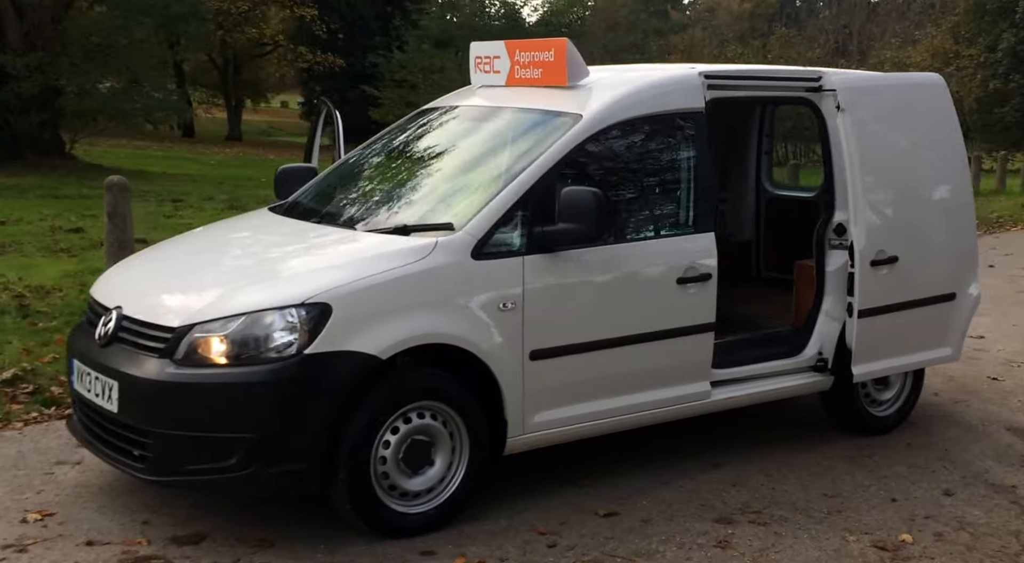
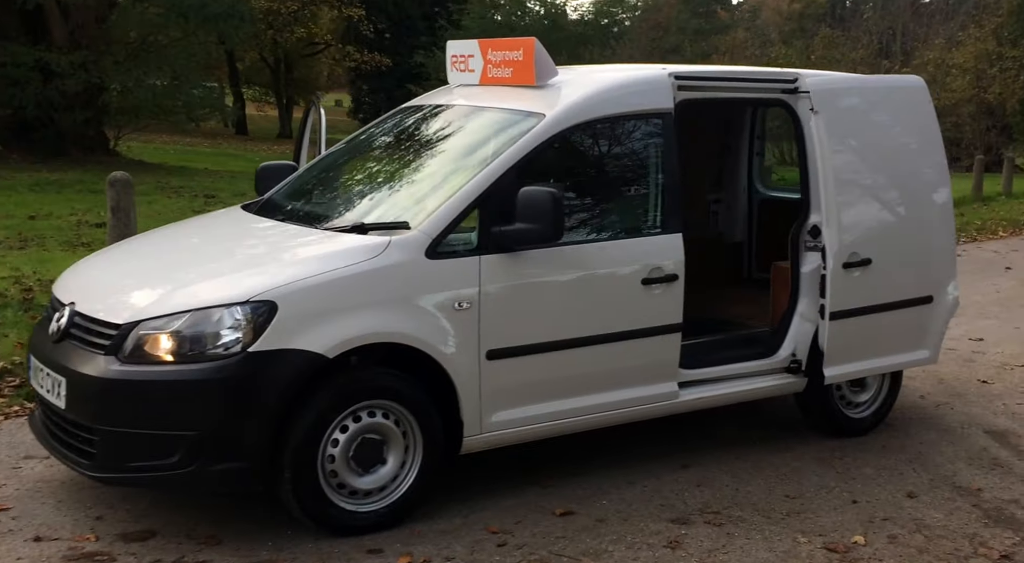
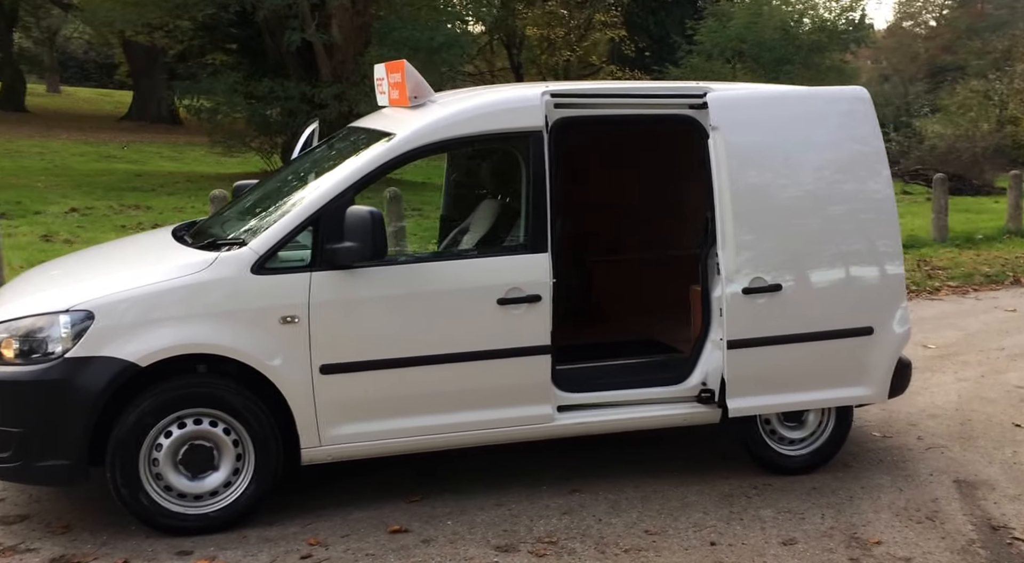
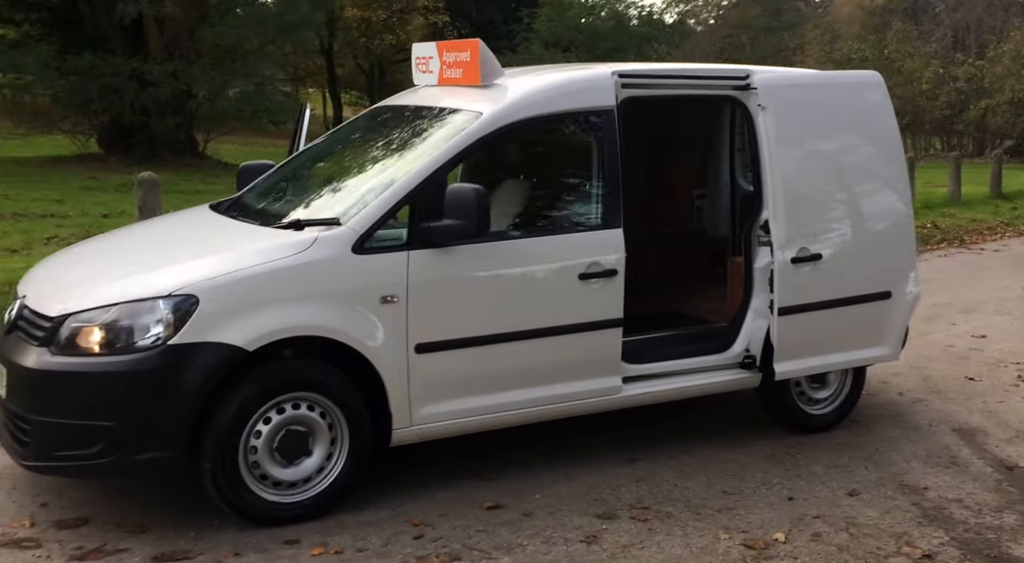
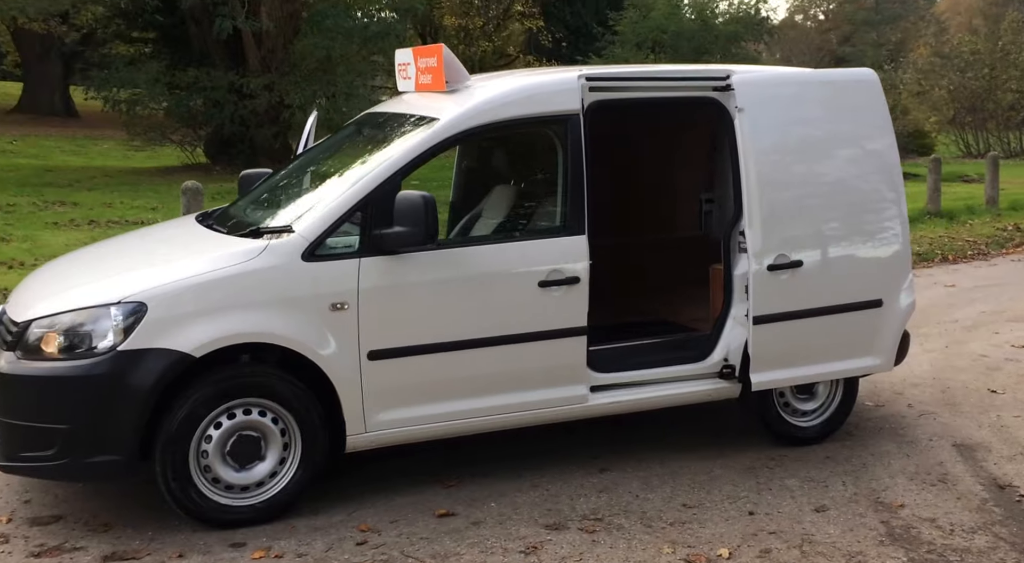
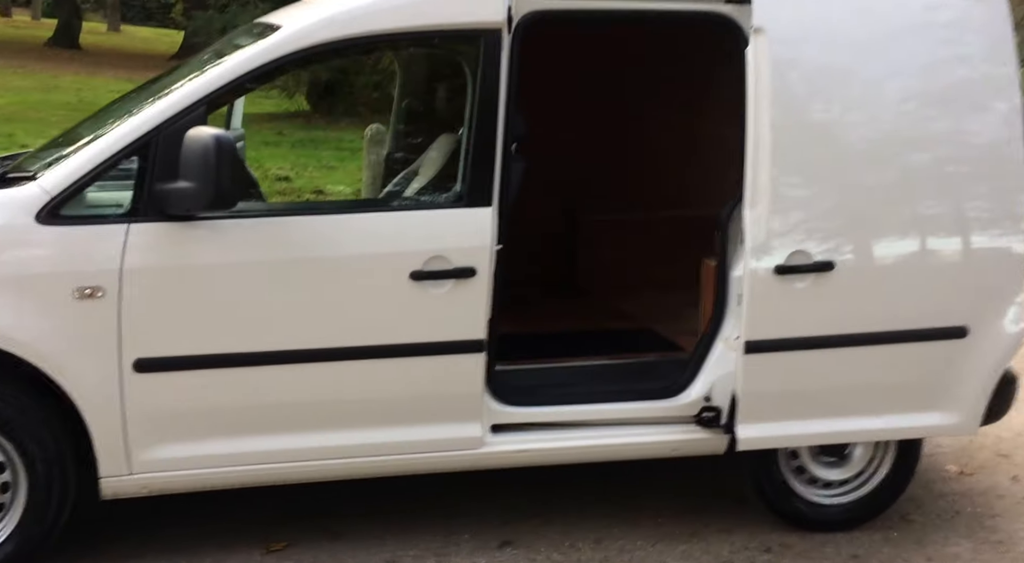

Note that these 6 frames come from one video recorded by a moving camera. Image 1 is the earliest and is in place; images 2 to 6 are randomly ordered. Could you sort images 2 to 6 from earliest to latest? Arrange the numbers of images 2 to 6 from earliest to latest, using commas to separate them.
2, 4, 5, 3, 6
